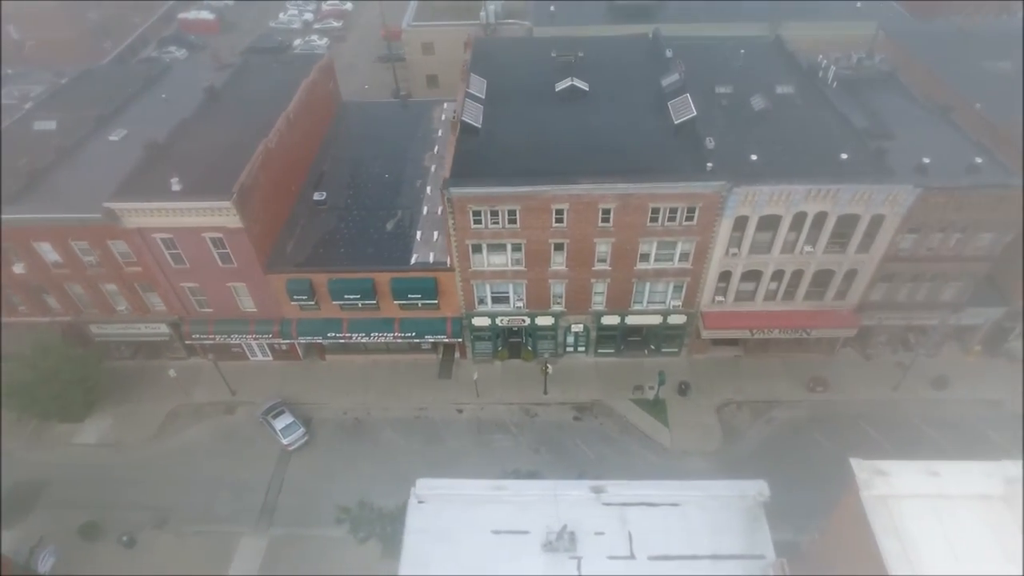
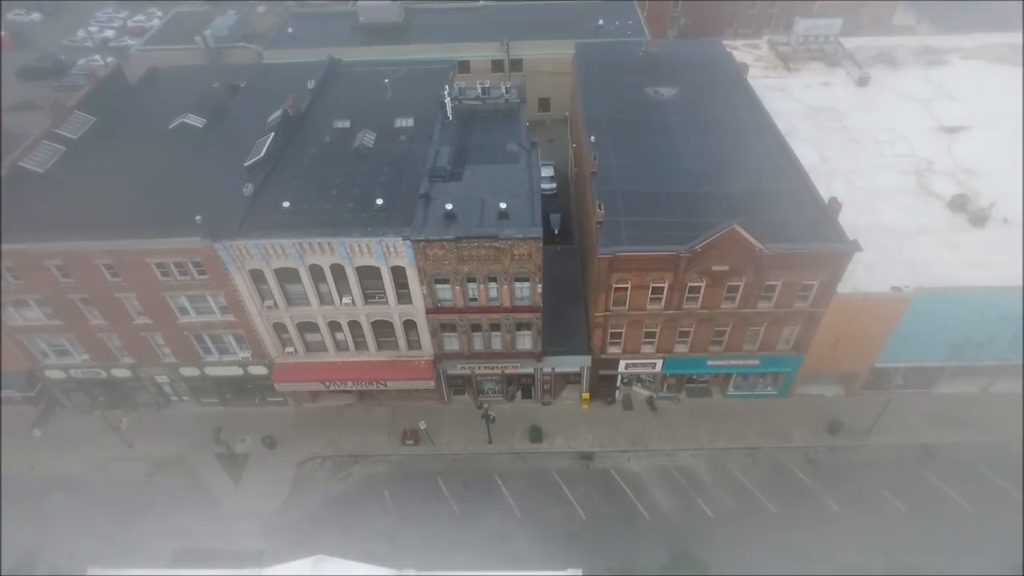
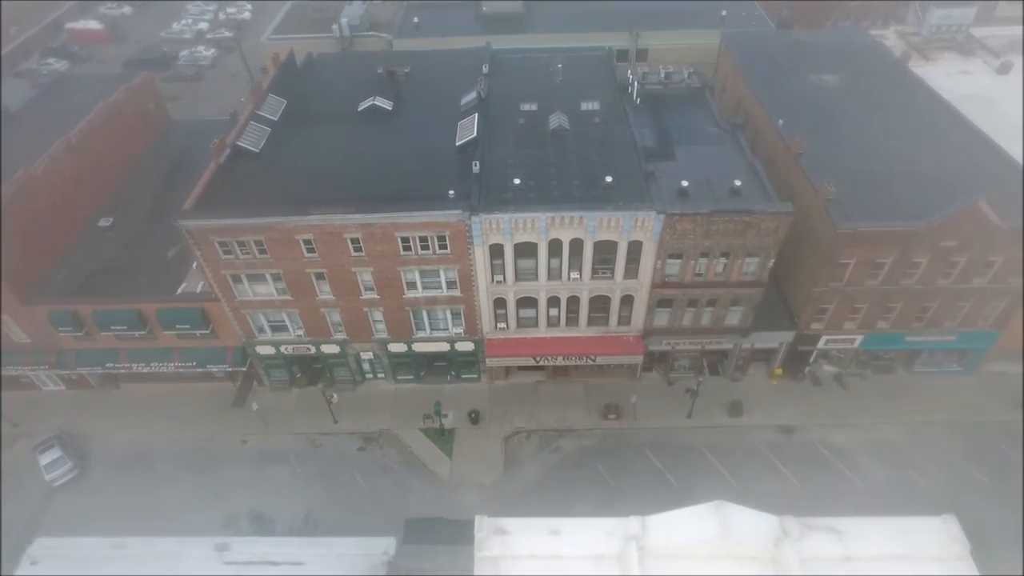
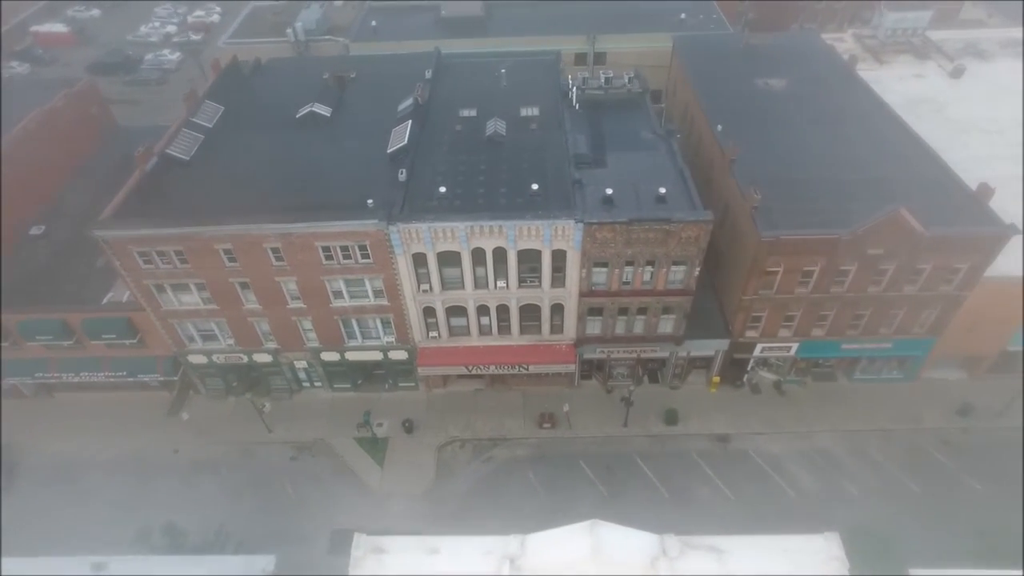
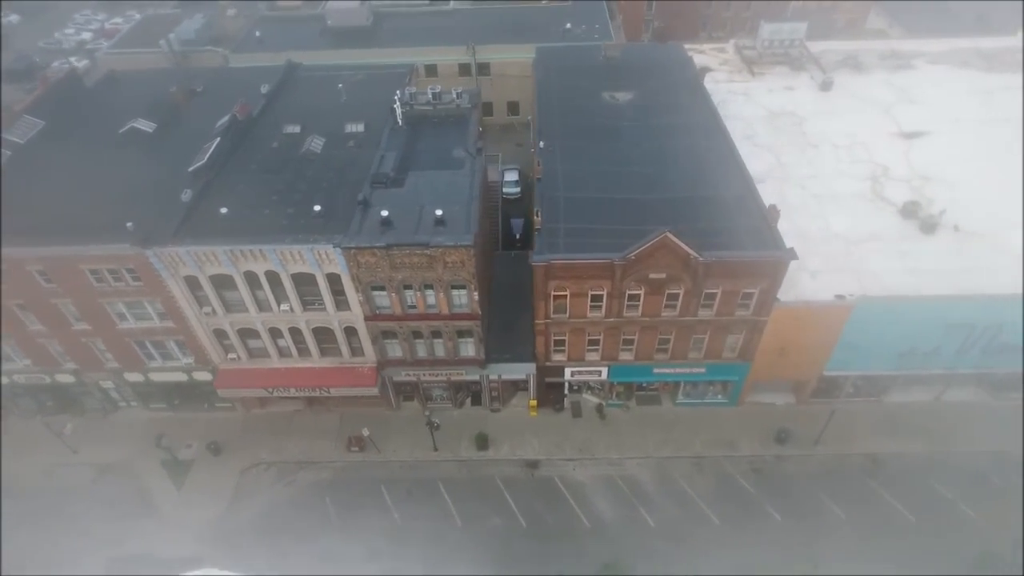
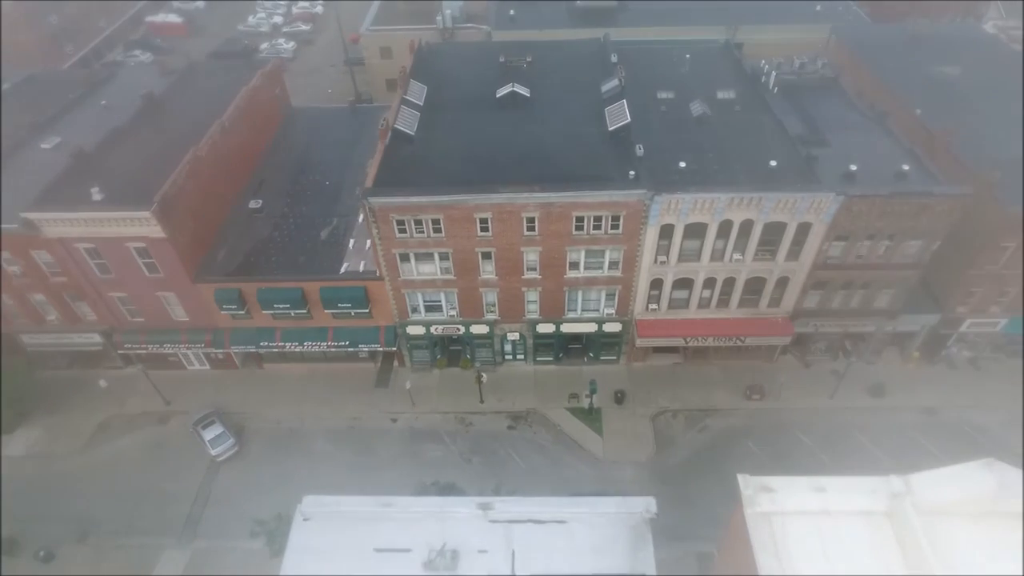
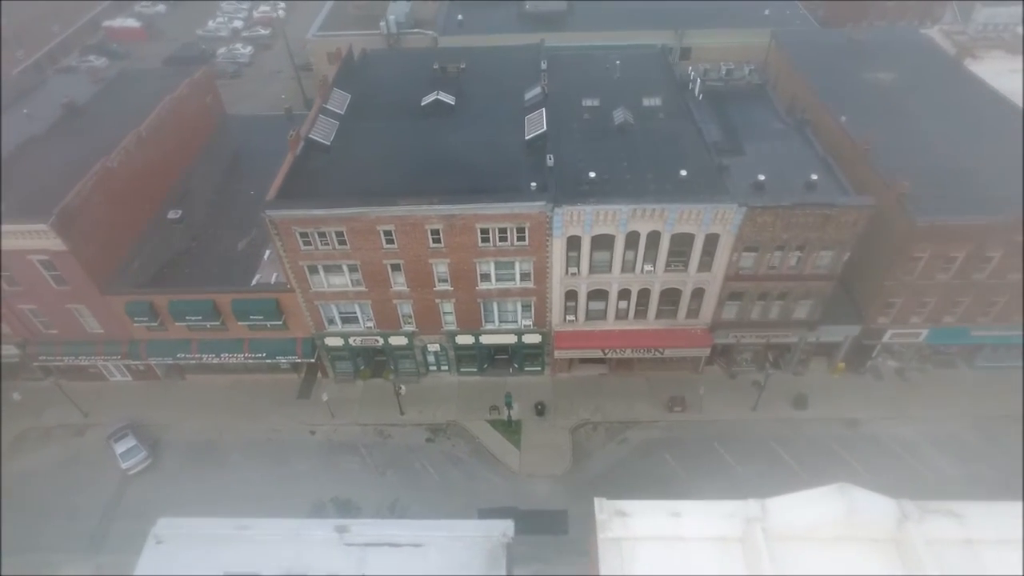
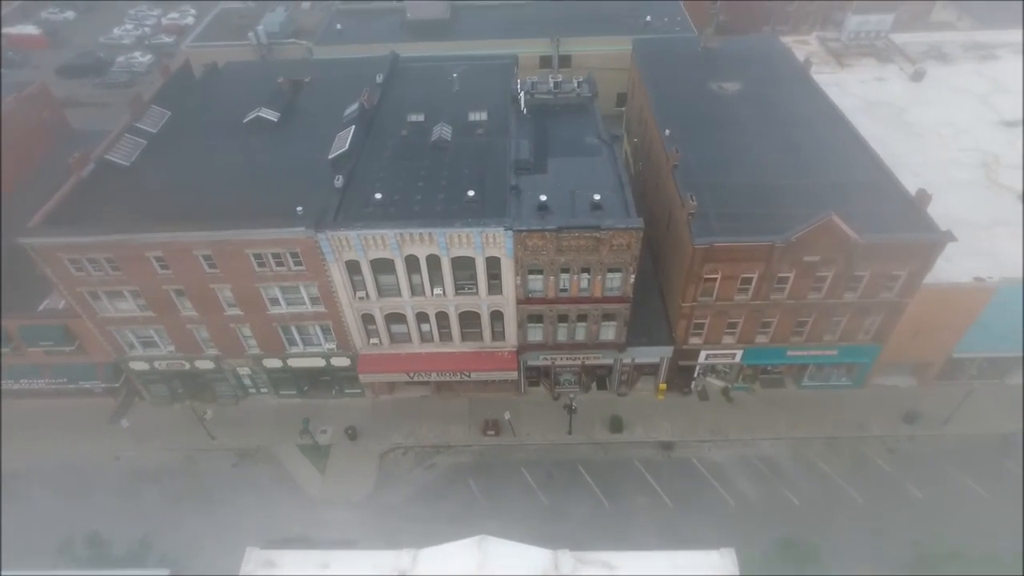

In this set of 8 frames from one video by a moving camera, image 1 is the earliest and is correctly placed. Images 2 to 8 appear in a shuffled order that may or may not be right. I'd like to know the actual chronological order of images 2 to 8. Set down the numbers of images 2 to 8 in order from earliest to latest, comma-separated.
6, 7, 3, 4, 8, 2, 5
